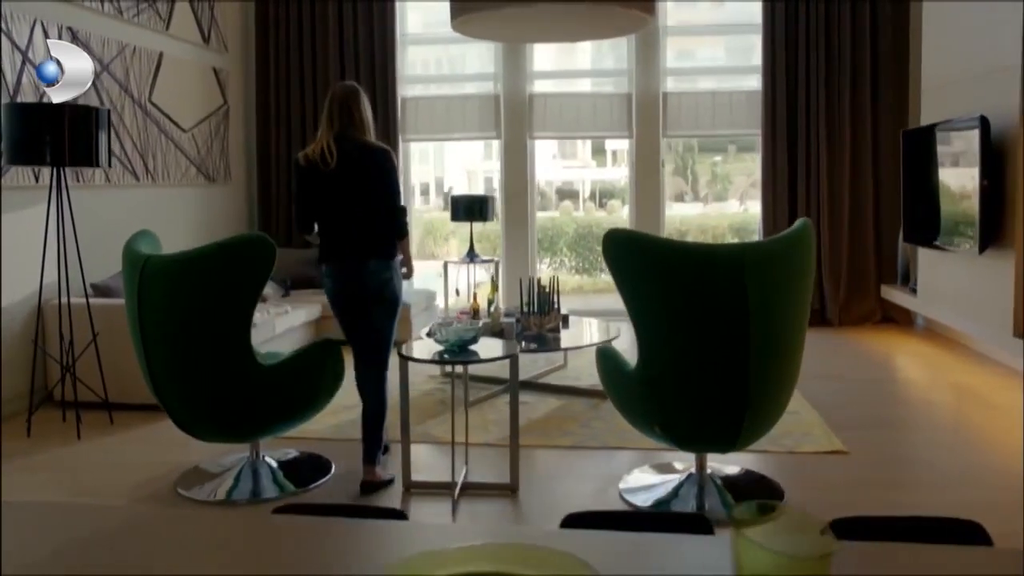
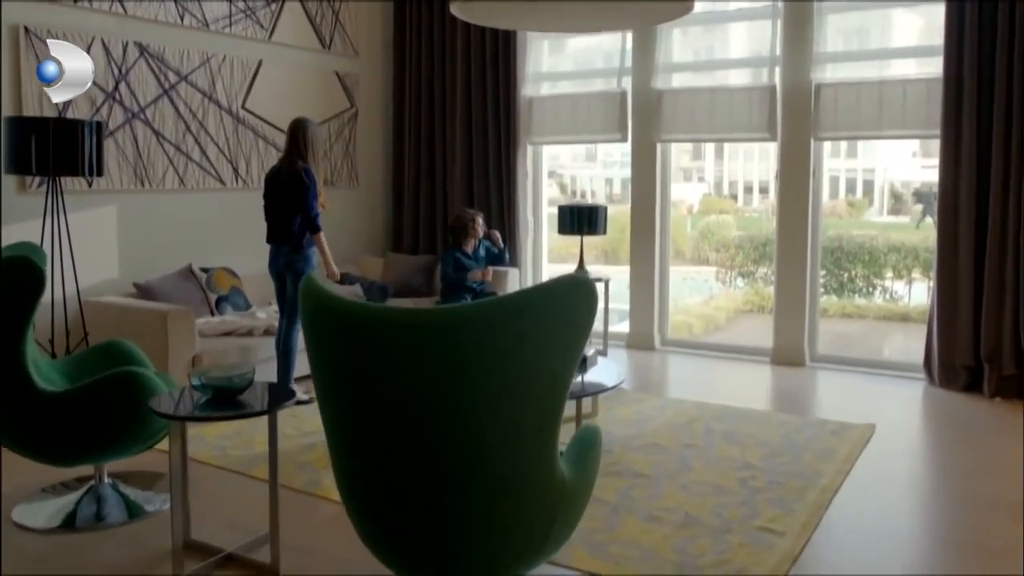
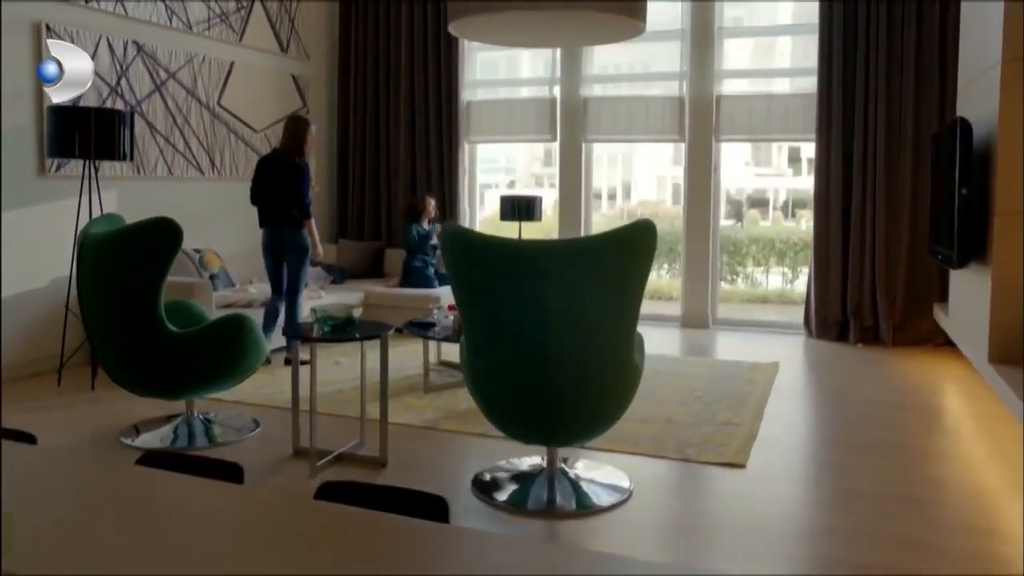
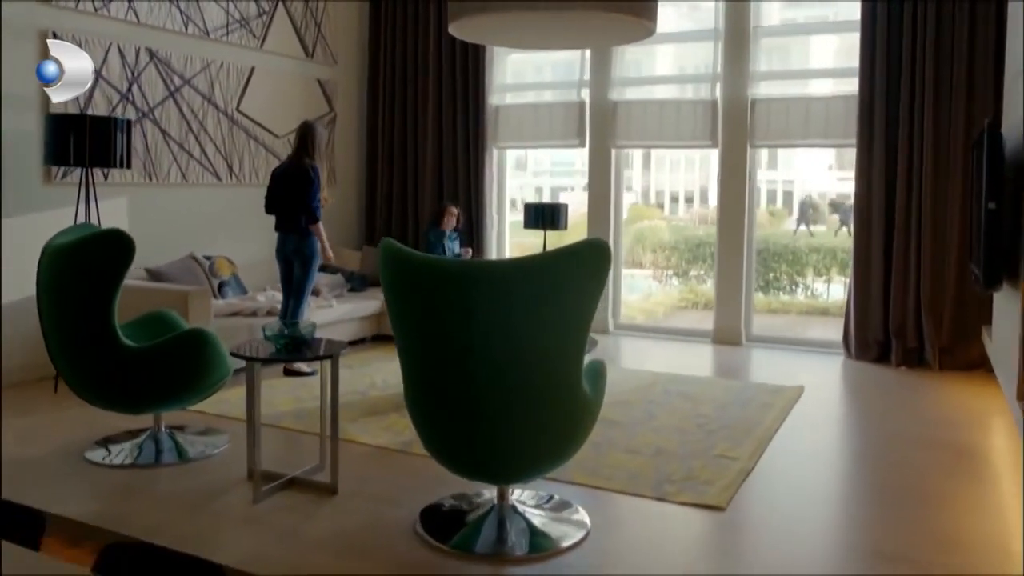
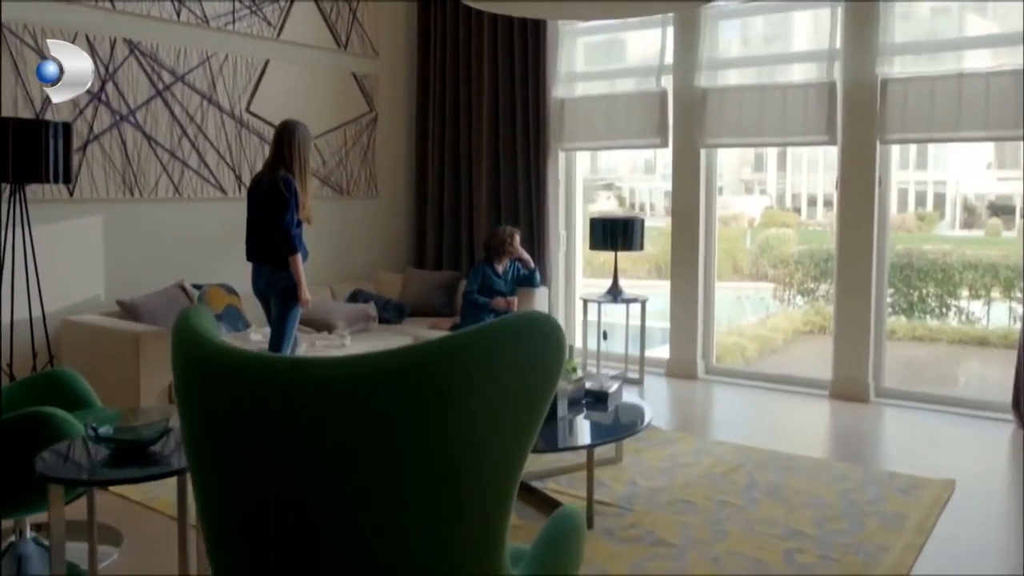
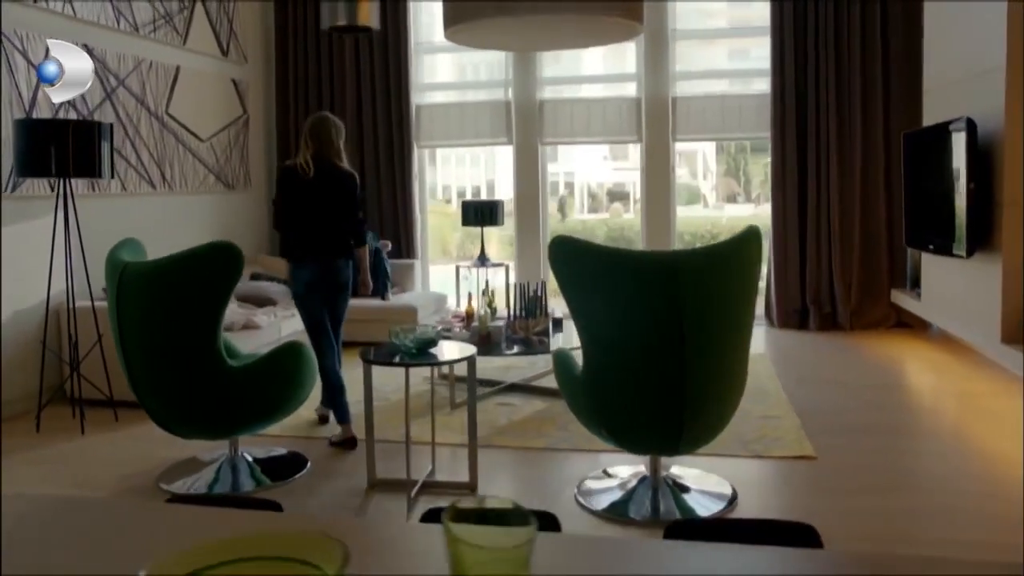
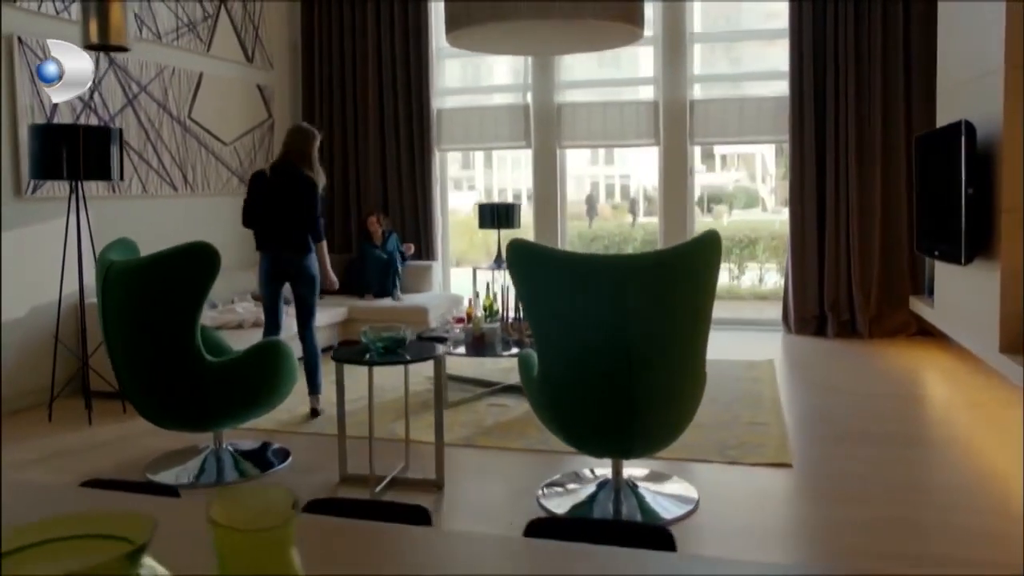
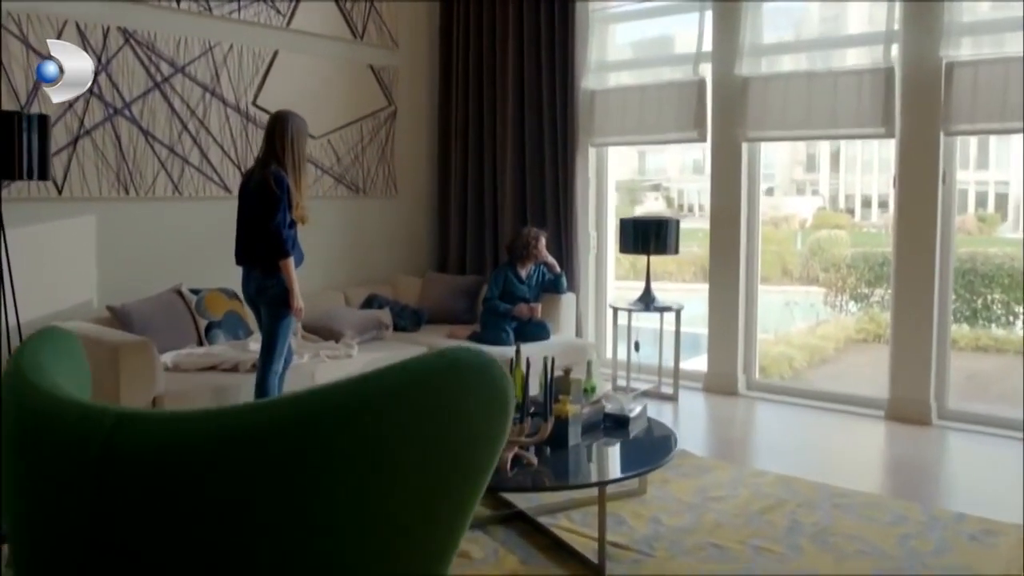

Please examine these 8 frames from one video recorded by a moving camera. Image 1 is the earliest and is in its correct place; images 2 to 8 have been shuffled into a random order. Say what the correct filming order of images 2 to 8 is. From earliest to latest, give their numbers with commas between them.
6, 7, 3, 4, 2, 5, 8
